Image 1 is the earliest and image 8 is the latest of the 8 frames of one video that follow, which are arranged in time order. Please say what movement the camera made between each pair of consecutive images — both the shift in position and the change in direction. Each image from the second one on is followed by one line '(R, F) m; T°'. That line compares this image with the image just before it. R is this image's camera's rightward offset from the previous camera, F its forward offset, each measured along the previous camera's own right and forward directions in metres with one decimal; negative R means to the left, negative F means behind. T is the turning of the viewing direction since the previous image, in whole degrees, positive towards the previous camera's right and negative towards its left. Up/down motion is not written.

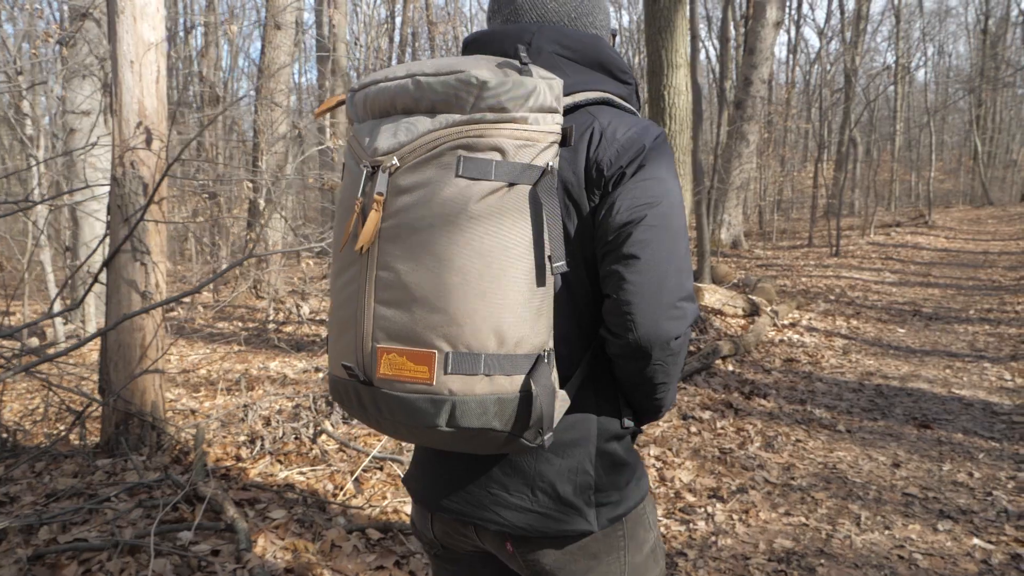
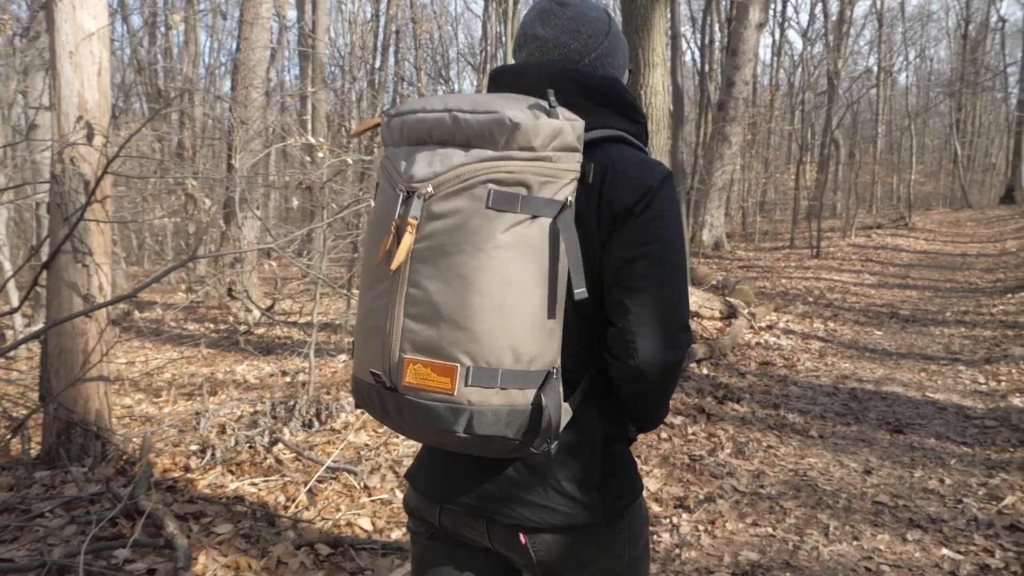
(+0.2, +0.1) m; +1°
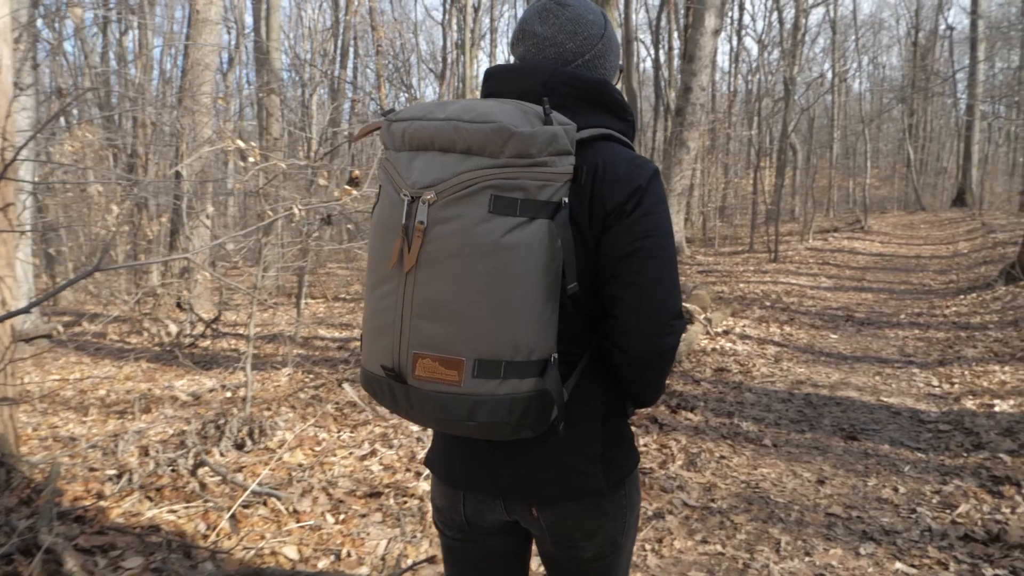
(+0.2, +0.2) m; +3°
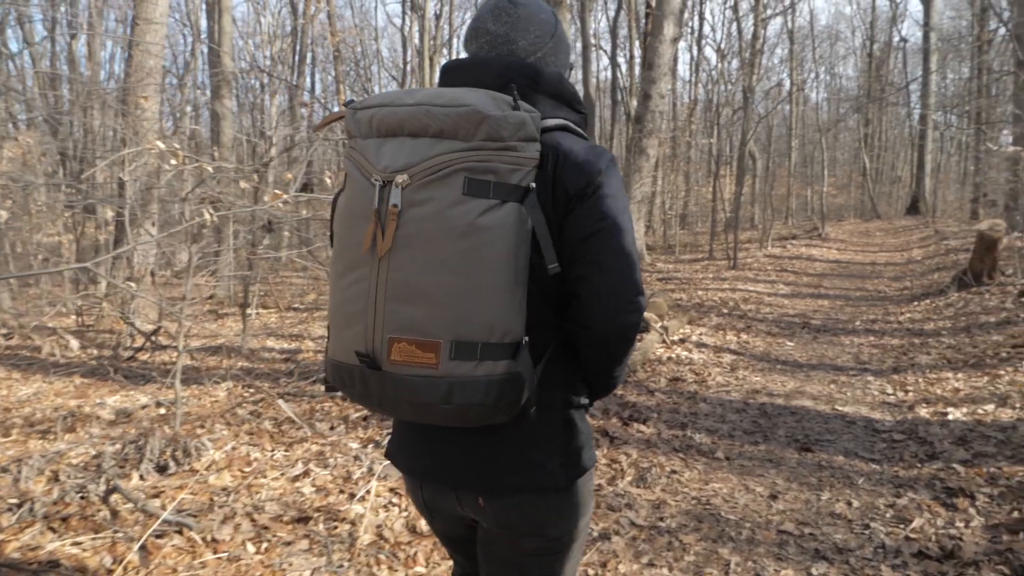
(+0.2, +0.2) m; +3°
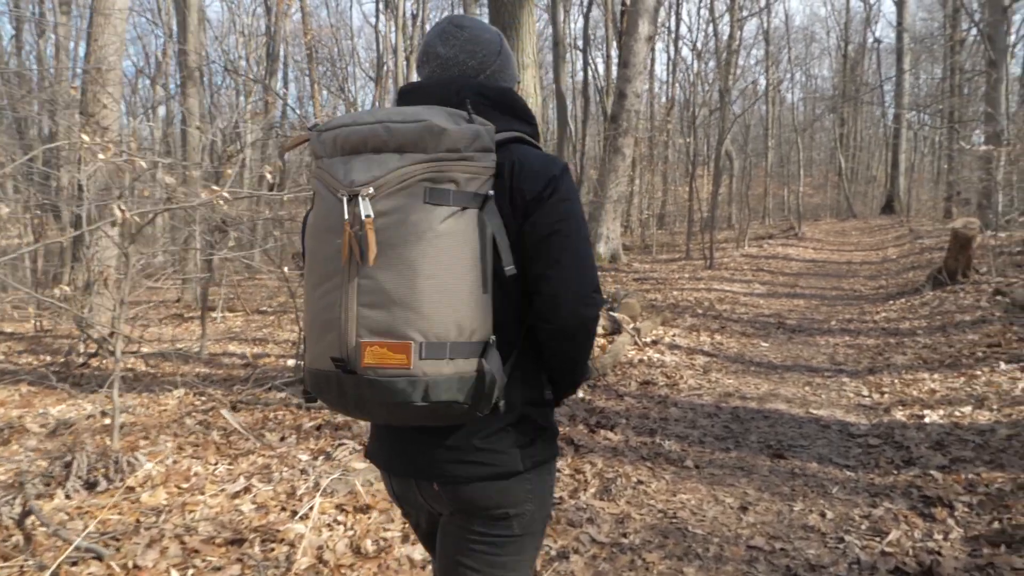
(+0.1, +0.2) m; +2°
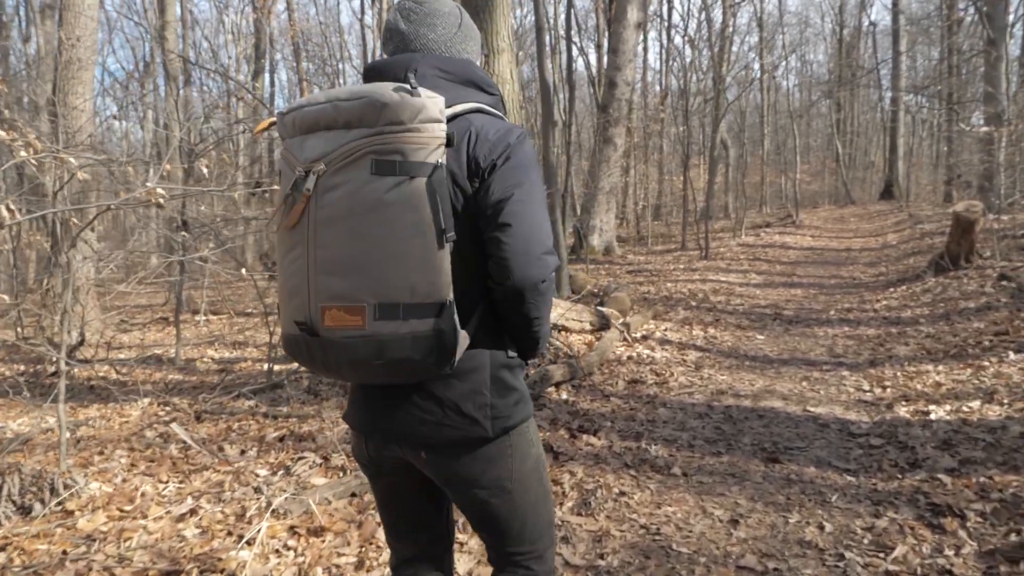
(+0.2, +0.3) m; 0°
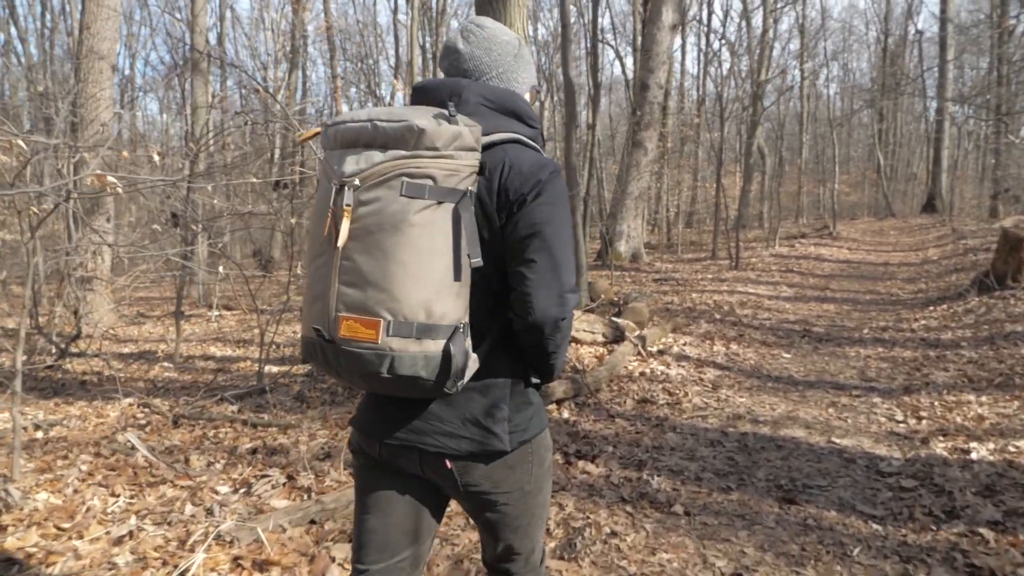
(+0.2, +0.4) m; -2°
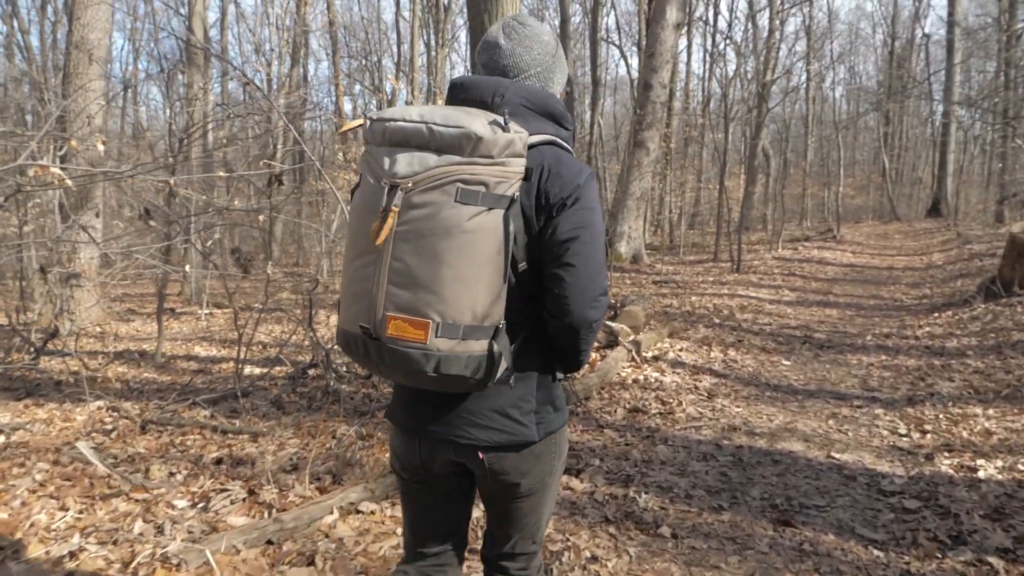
(+0.1, +0.2) m; 0°
